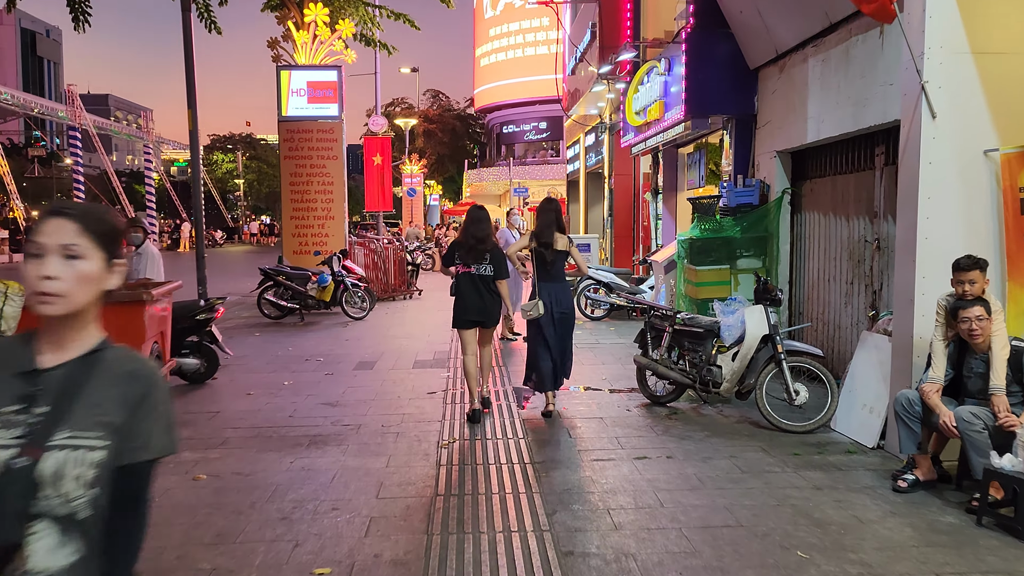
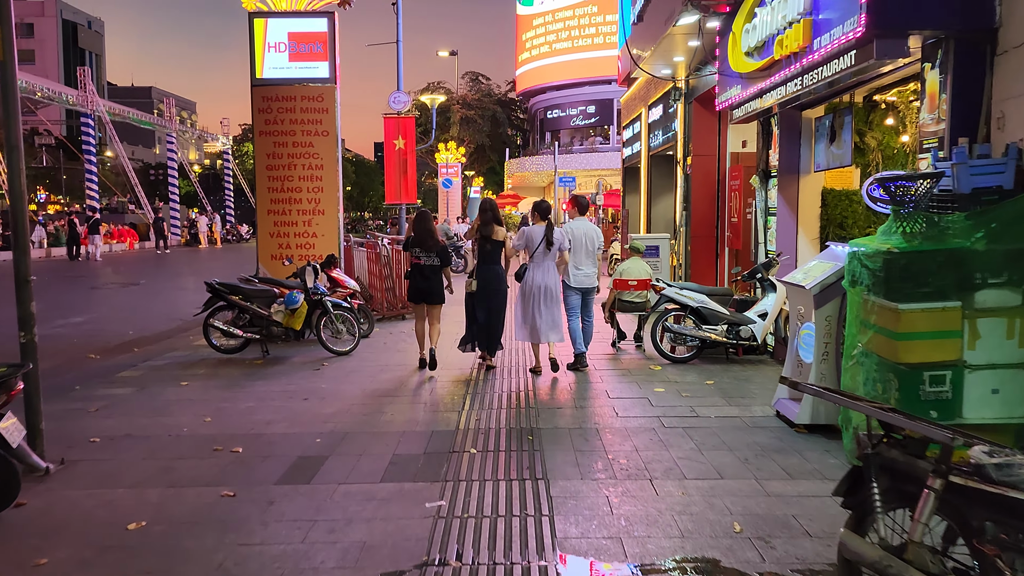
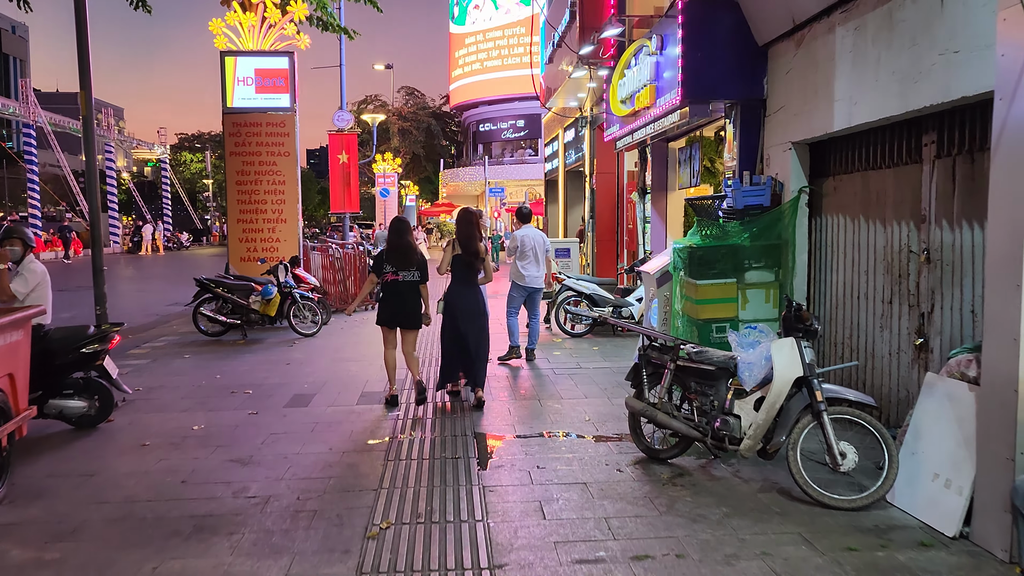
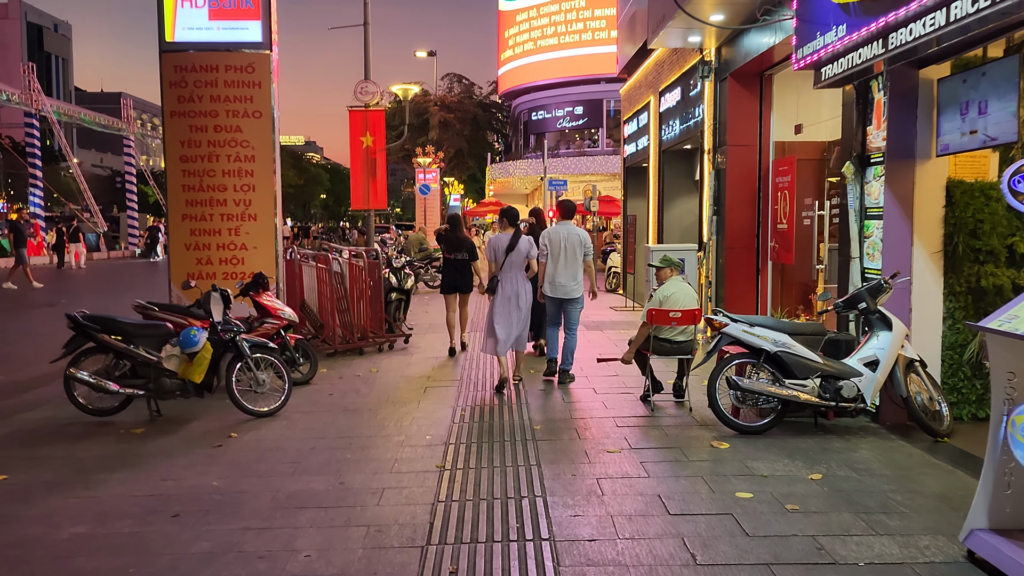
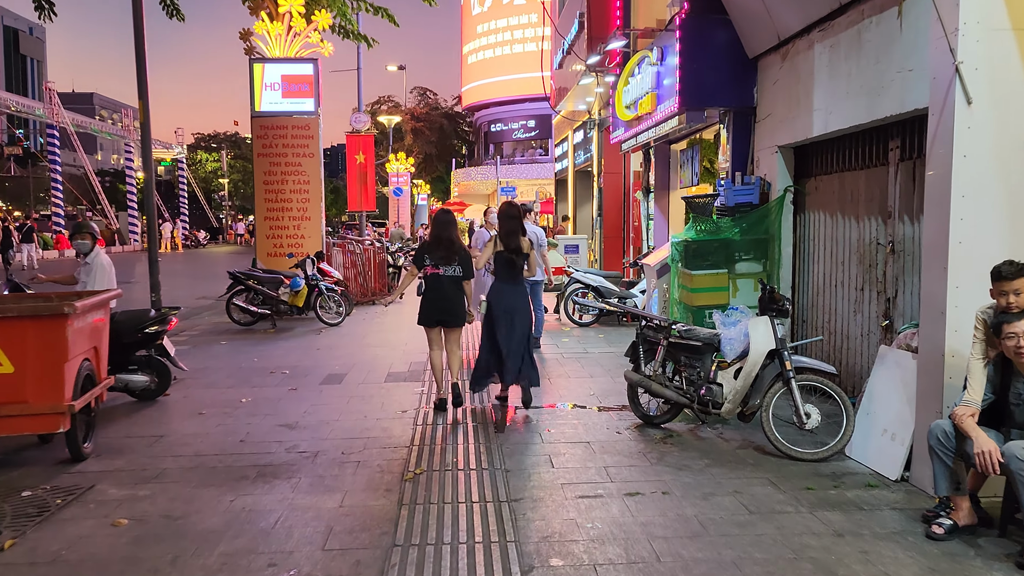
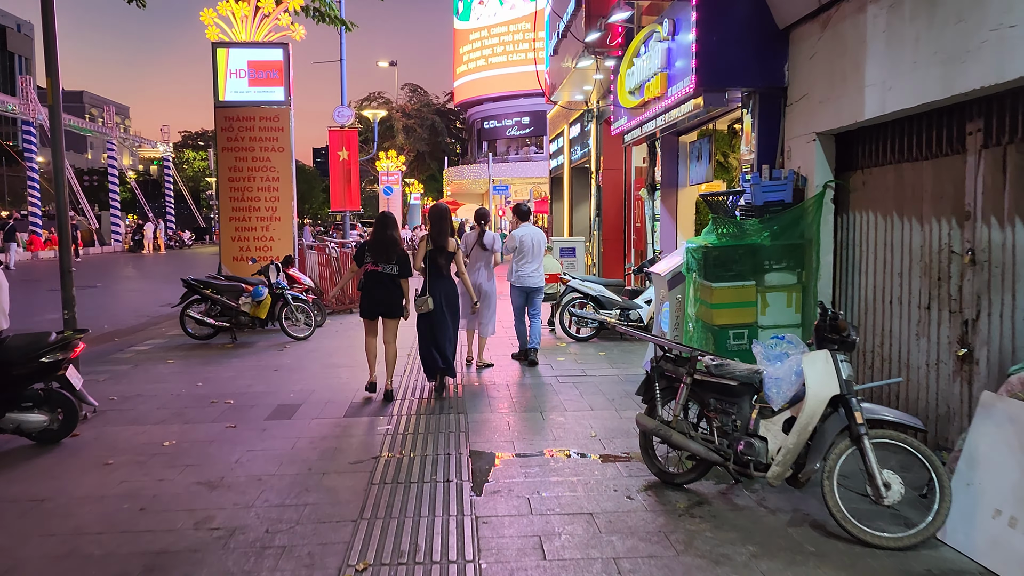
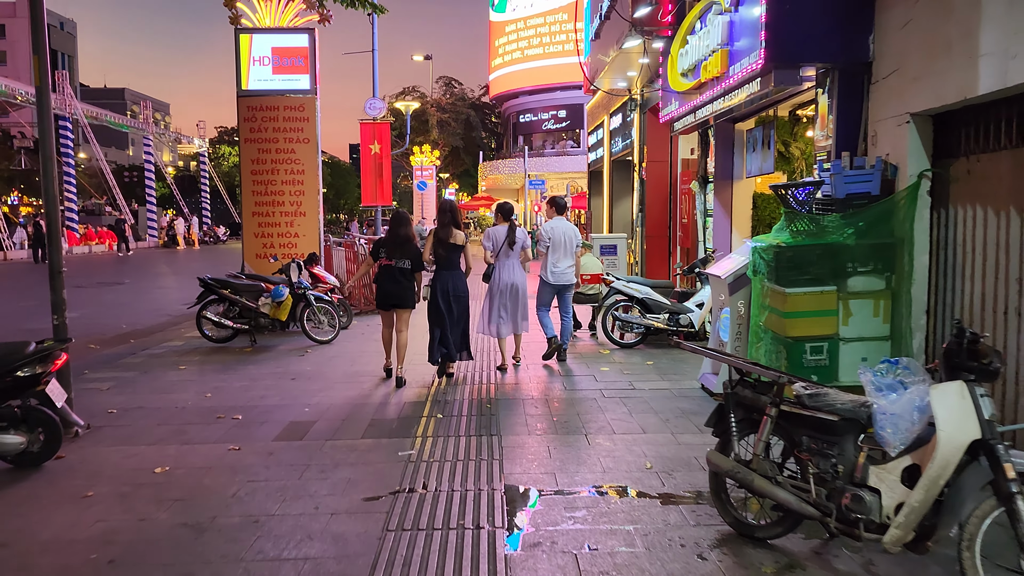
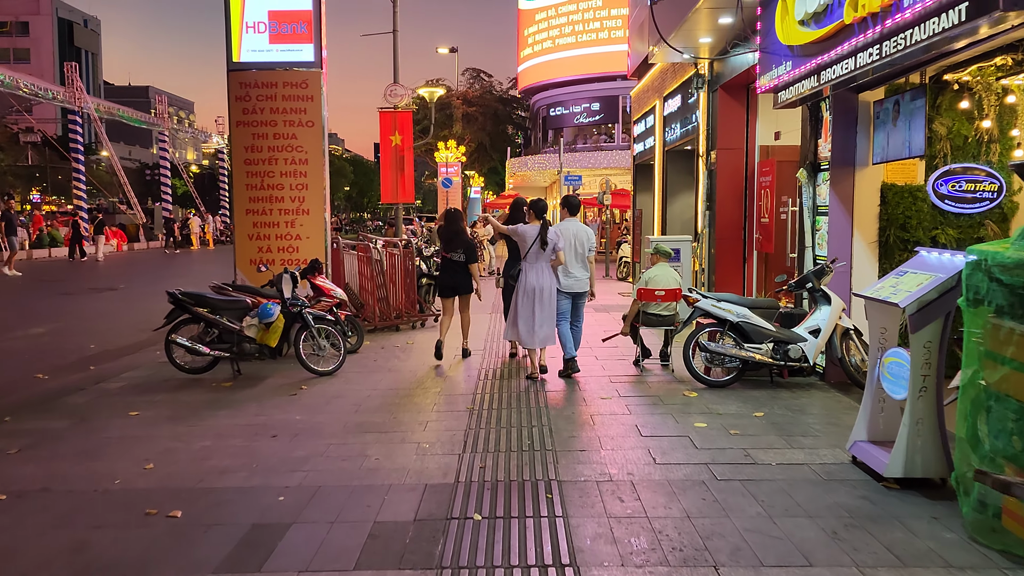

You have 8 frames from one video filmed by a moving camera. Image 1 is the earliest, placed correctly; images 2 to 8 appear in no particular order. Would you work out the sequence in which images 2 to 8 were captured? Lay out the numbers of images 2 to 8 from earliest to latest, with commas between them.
5, 3, 6, 7, 2, 8, 4
